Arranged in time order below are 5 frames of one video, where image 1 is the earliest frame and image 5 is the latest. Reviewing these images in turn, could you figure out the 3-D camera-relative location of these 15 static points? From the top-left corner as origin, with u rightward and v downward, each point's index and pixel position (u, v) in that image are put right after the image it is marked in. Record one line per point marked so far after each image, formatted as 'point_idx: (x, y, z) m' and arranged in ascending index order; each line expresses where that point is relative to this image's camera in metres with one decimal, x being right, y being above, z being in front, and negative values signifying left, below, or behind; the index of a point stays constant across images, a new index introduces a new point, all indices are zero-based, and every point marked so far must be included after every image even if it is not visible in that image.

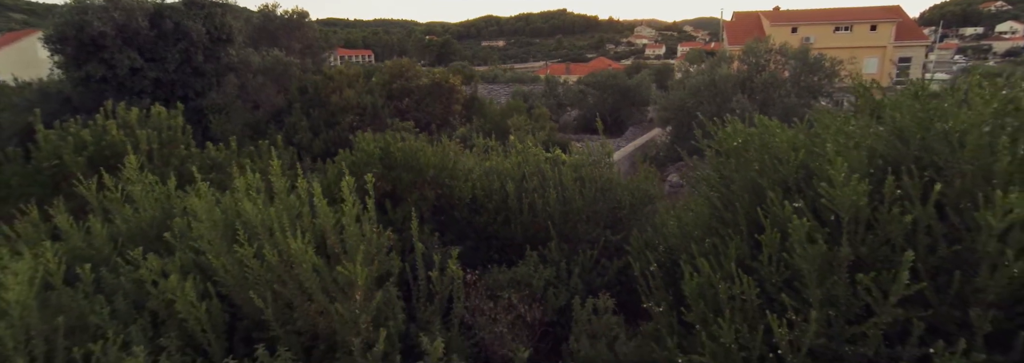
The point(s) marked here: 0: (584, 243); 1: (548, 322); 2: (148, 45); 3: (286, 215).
0: (+0.6, -0.5, +4.2) m
1: (+0.3, -0.9, +3.2) m
2: (-7.6, +2.9, +10.9) m
3: (-1.1, -0.2, +2.6) m
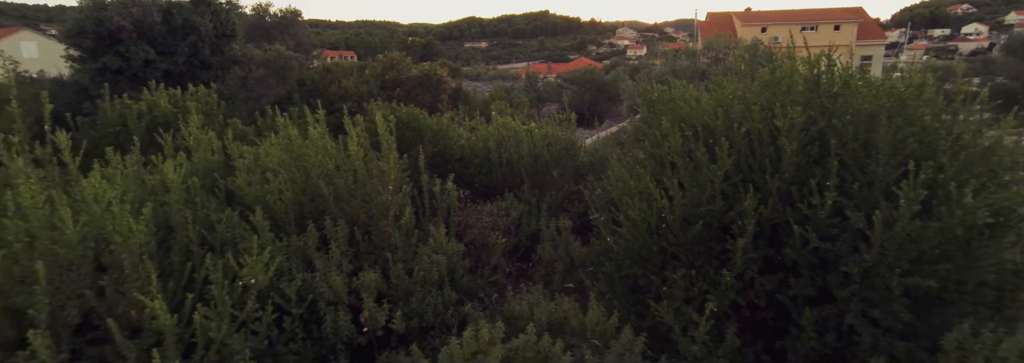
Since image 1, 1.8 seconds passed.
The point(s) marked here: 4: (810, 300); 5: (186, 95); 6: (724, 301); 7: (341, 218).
0: (+0.4, -0.1, +5.3) m
1: (+0.1, -0.5, +4.3) m
2: (-8.0, +3.2, +11.7) m
3: (-1.3, +0.2, +3.6) m
4: (+1.6, -0.6, +2.7) m
5: (-3.6, +1.0, +5.7) m
6: (+1.1, -0.7, +2.7) m
7: (-1.0, -0.2, +3.2) m
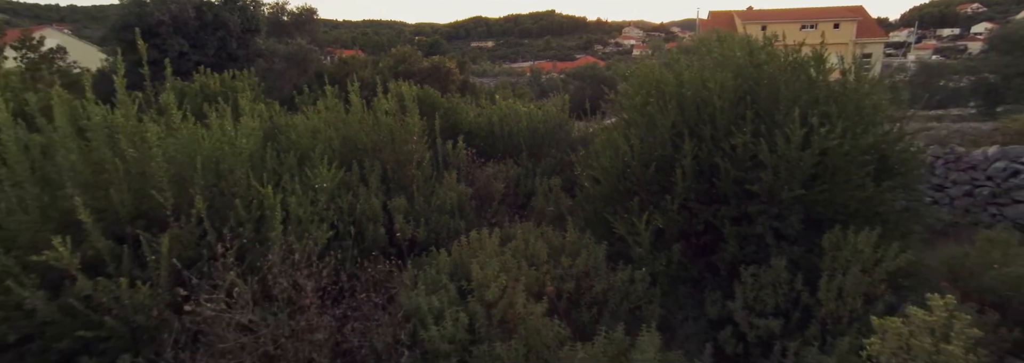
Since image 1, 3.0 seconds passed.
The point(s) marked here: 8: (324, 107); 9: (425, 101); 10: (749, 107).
0: (+0.4, +0.3, +6.1) m
1: (+0.1, -0.1, +5.2) m
2: (-7.9, +3.6, +12.7) m
3: (-1.3, +0.6, +4.5) m
4: (+1.5, -0.3, +3.5) m
5: (-3.6, +1.3, +6.6) m
6: (+1.1, -0.3, +3.6) m
7: (-1.1, +0.1, +4.1) m
8: (-1.8, +0.7, +4.8) m
9: (-1.1, +1.0, +6.4) m
10: (+1.7, +0.5, +3.7) m
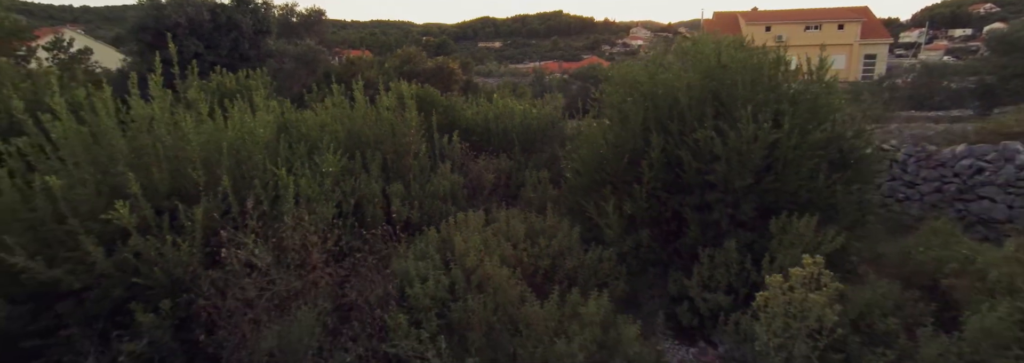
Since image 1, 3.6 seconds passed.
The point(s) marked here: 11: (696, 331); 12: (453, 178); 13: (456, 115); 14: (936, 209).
0: (+0.3, +0.4, +6.6) m
1: (0.0, 0.0, +5.6) m
2: (-7.9, +3.8, +13.3) m
3: (-1.4, +0.7, +5.0) m
4: (+1.4, -0.2, +3.9) m
5: (-3.7, +1.4, +7.1) m
6: (+1.0, -0.2, +4.0) m
7: (-1.2, +0.2, +4.5) m
8: (-1.9, +0.8, +5.3) m
9: (-1.1, +1.1, +6.8) m
10: (+1.6, +0.6, +4.1) m
11: (+1.2, -1.0, +3.5) m
12: (-0.5, 0.0, +4.6) m
13: (-0.7, +0.9, +6.8) m
14: (+6.2, -0.4, +7.5) m
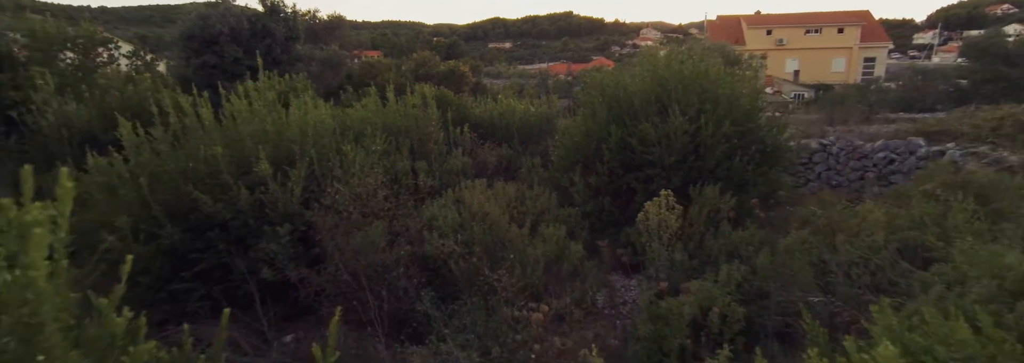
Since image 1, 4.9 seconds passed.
0: (+0.3, +0.6, +8.0) m
1: (0.0, +0.2, +7.0) m
2: (-7.7, +4.0, +14.8) m
3: (-1.4, +0.9, +6.4) m
4: (+1.4, 0.0, +5.3) m
5: (-3.6, +1.7, +8.6) m
6: (+0.9, 0.0, +5.4) m
7: (-1.2, +0.5, +6.0) m
8: (-1.9, +1.0, +6.7) m
9: (-1.1, +1.3, +8.2) m
10: (+1.6, +0.8, +5.5) m
11: (+1.2, -0.8, +4.9) m
12: (-0.6, +0.2, +6.0) m
13: (-0.7, +1.1, +8.2) m
14: (+6.2, -0.2, +8.8) m
